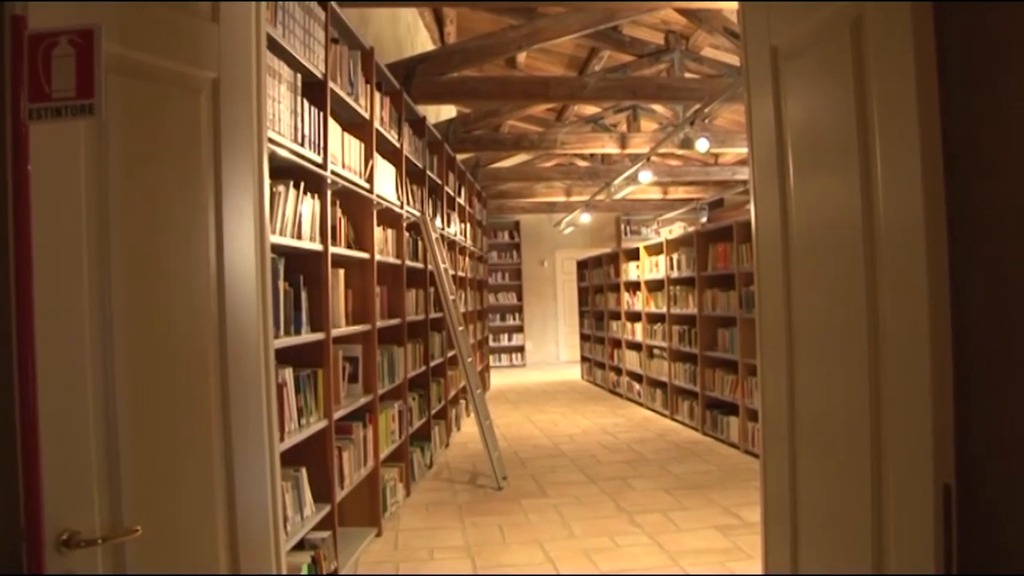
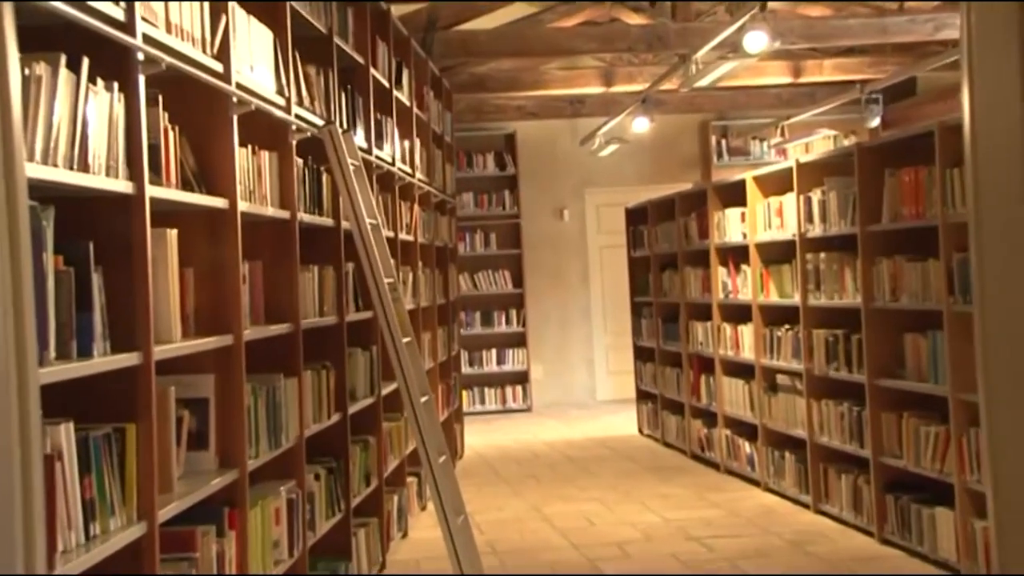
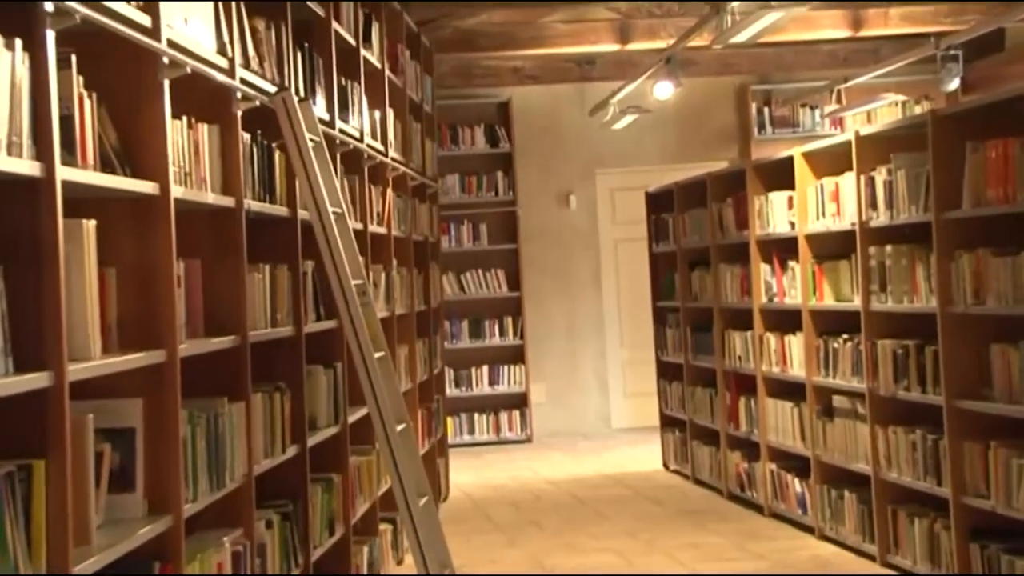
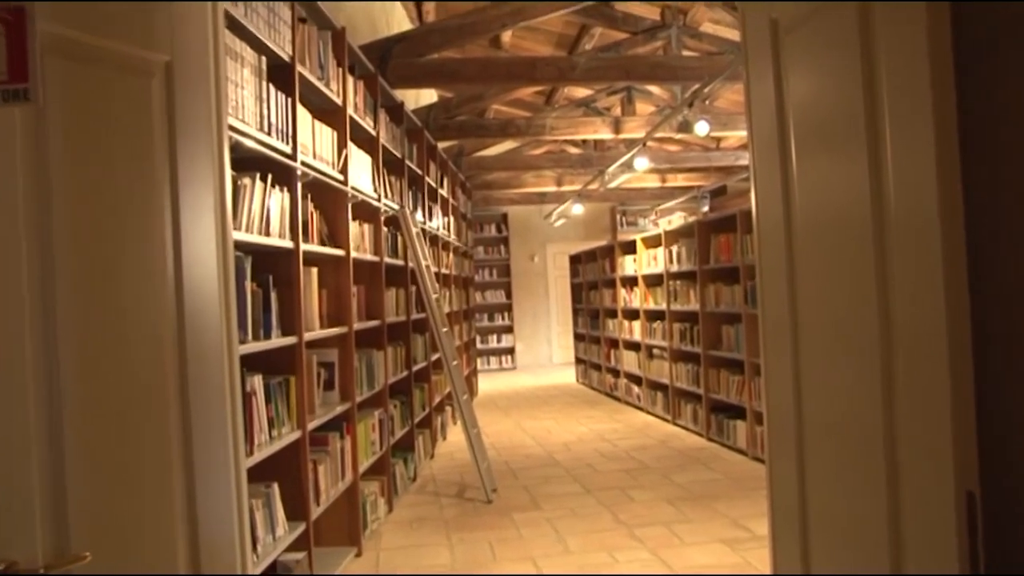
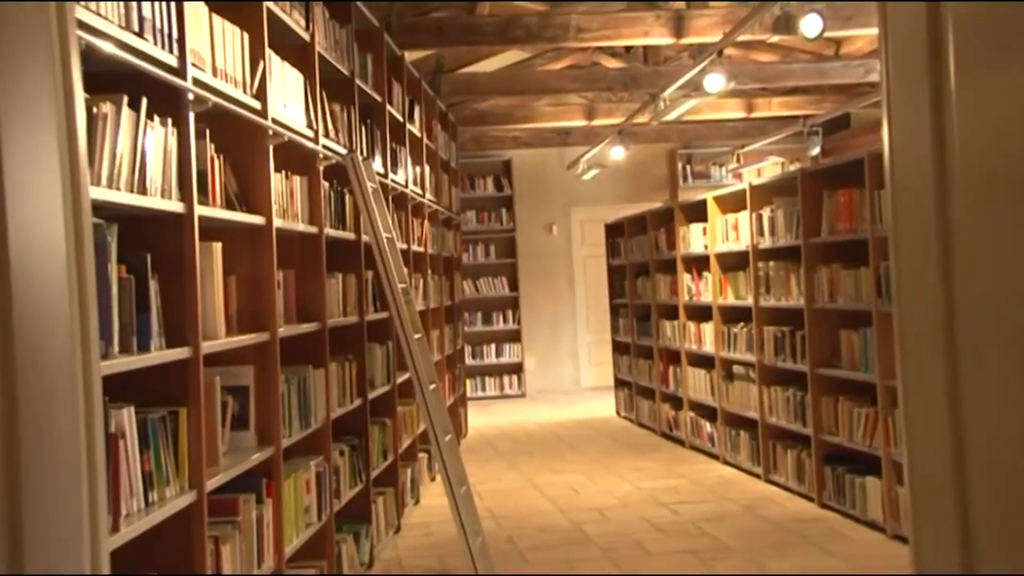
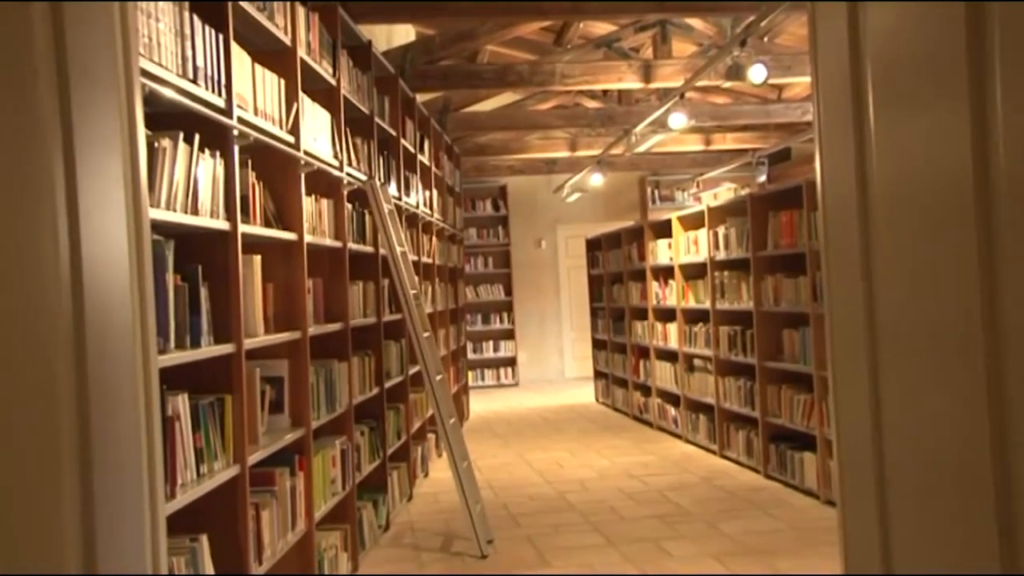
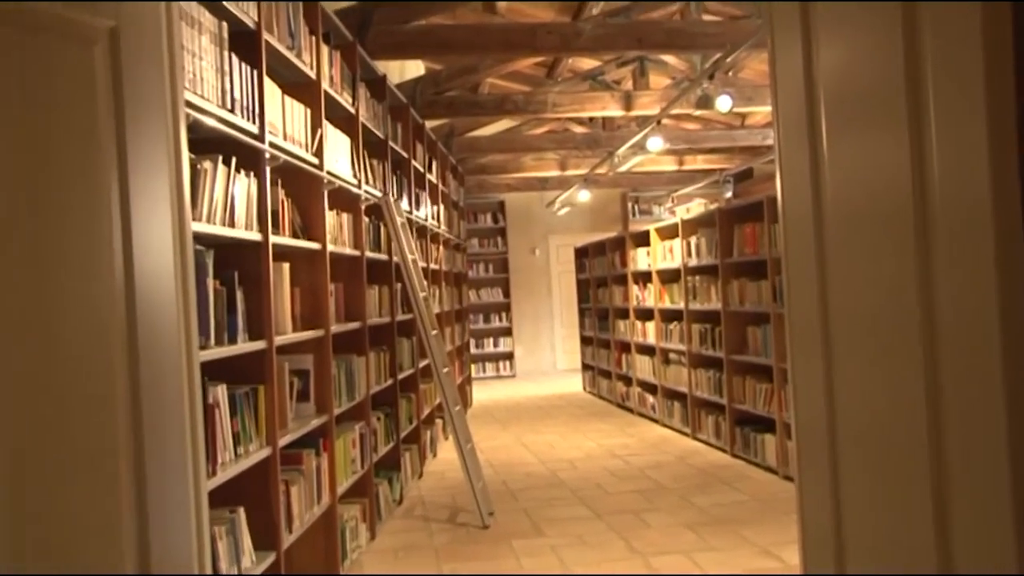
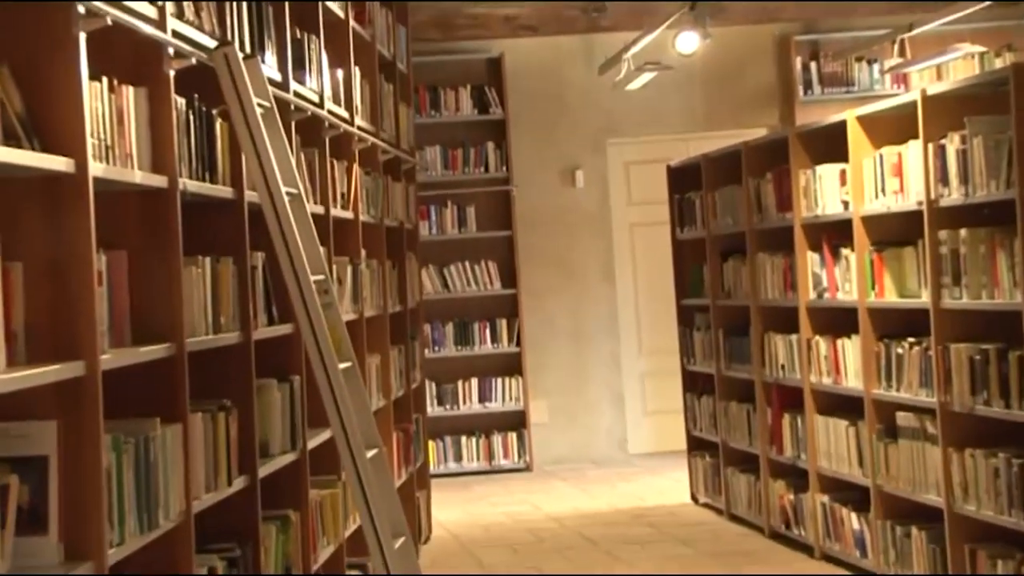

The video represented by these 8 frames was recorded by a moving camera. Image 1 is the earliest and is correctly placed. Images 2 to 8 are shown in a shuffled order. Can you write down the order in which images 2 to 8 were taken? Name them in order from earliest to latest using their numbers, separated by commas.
4, 7, 6, 5, 2, 3, 8
